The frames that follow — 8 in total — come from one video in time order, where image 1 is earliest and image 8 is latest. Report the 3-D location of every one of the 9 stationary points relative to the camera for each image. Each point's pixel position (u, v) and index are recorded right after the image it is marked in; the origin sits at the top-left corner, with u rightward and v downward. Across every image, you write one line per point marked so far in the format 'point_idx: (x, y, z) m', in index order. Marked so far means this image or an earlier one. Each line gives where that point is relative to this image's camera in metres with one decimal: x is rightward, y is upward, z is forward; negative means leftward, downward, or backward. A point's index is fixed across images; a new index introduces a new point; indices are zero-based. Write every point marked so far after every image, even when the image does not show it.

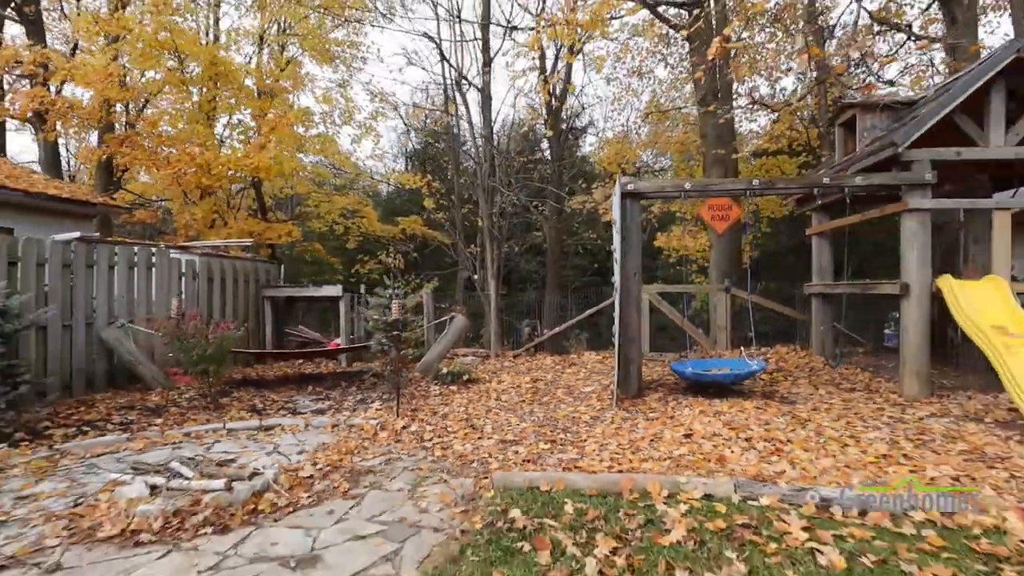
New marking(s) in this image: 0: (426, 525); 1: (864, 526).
0: (-0.5, -1.4, +3.2) m
1: (+1.9, -1.3, +2.9) m
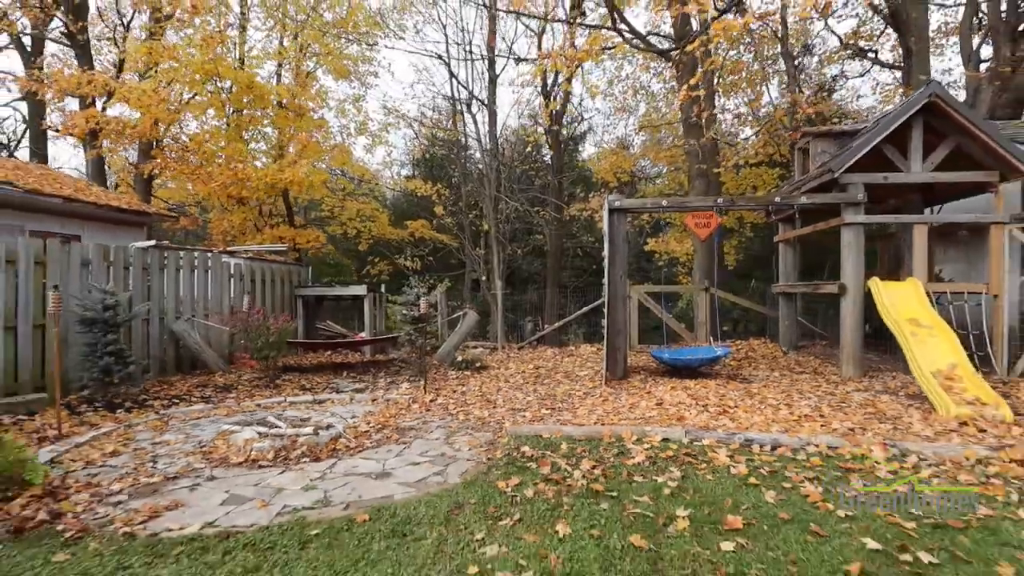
0: (-0.4, -1.4, +4.4) m
1: (+2.0, -1.3, +4.2) m
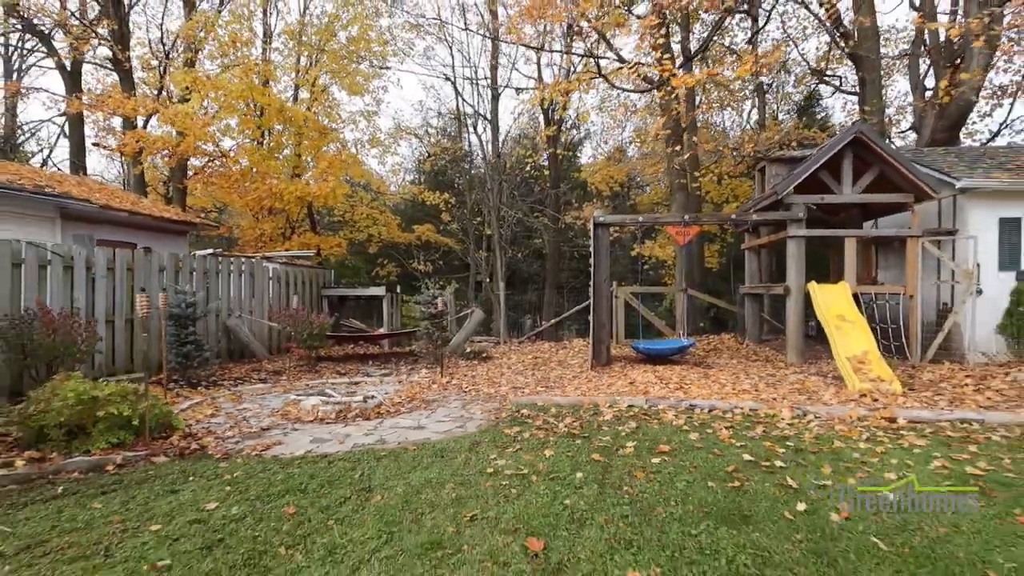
0: (-0.4, -1.4, +5.8) m
1: (+2.0, -1.3, +5.6) m
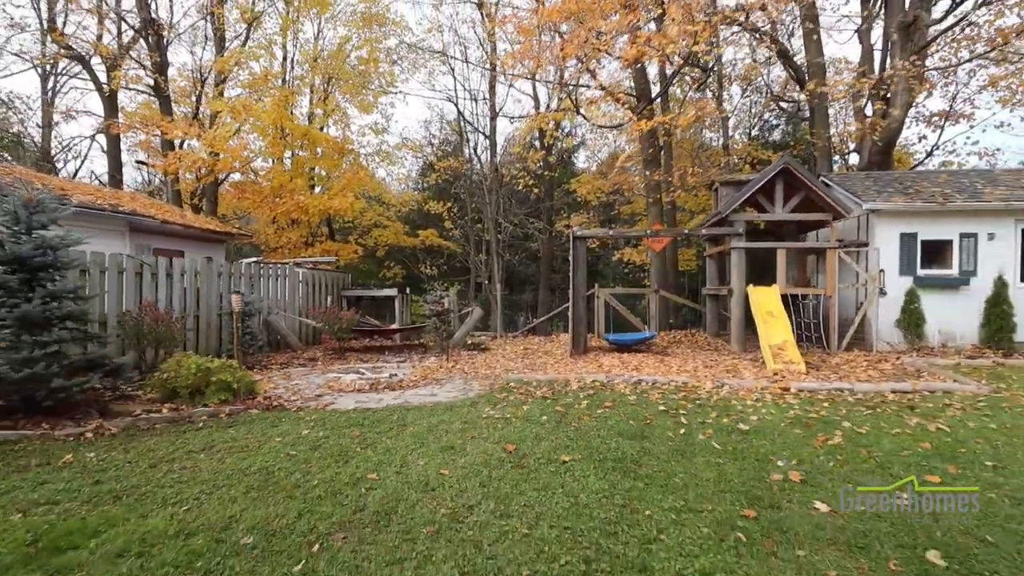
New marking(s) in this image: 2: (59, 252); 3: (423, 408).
0: (-0.5, -1.4, +7.7) m
1: (+1.9, -1.3, +7.4) m
2: (-4.8, +0.4, +5.6) m
3: (-1.0, -1.4, +6.2) m
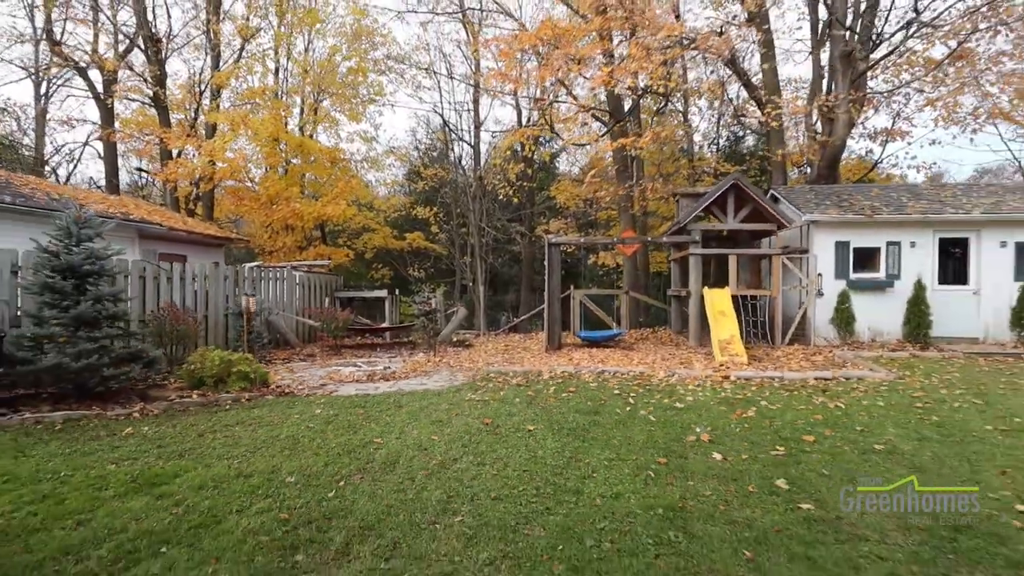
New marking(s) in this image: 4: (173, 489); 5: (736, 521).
0: (-0.8, -1.5, +8.8) m
1: (+1.6, -1.4, +8.6) m
2: (-5.0, +0.3, +6.6) m
3: (-1.3, -1.4, +7.2) m
4: (-2.4, -1.4, +3.8) m
5: (+1.4, -1.4, +3.3) m
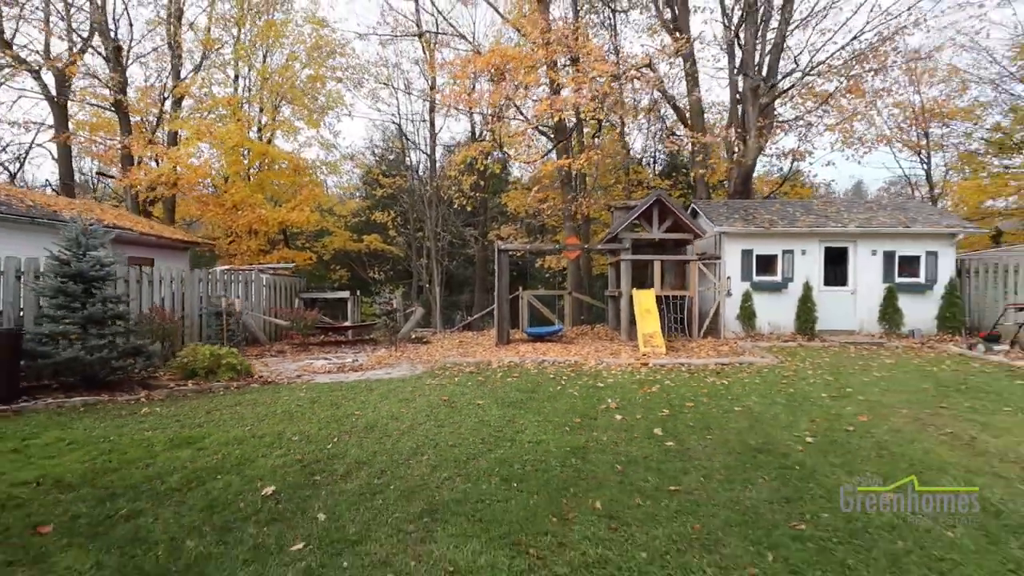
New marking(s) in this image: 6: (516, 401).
0: (-1.7, -1.5, +10.1) m
1: (+0.7, -1.4, +10.1) m
2: (-5.7, +0.3, +7.6) m
3: (-2.1, -1.5, +8.5) m
4: (-2.8, -1.5, +5.0) m
5: (+1.0, -1.5, +4.8) m
6: (0.0, -1.5, +6.9) m
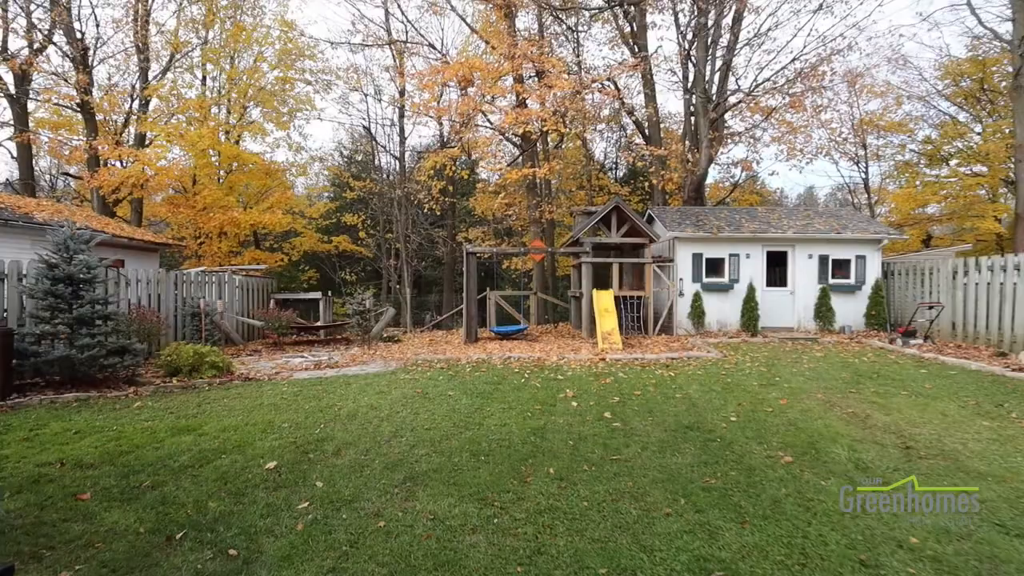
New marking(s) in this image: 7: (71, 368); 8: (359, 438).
0: (-2.4, -1.5, +10.7) m
1: (+0.1, -1.4, +10.9) m
2: (-6.2, +0.3, +8.0) m
3: (-2.6, -1.5, +9.1) m
4: (-3.2, -1.5, +5.5) m
5: (+0.7, -1.5, +5.6) m
6: (-0.4, -1.5, +7.7) m
7: (-6.2, -1.1, +7.5) m
8: (-1.6, -1.5, +5.4) m
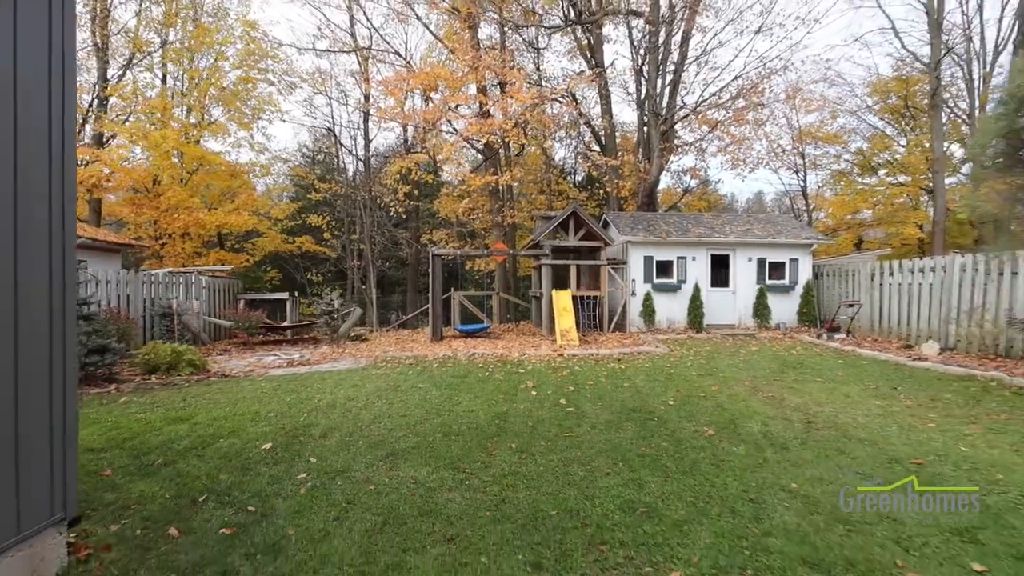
0: (-3.1, -1.6, +11.3) m
1: (-0.7, -1.5, +11.6) m
2: (-6.8, +0.2, +8.3) m
3: (-3.2, -1.5, +9.7) m
4: (-3.5, -1.5, +6.1) m
5: (+0.3, -1.5, +6.4) m
6: (-1.0, -1.5, +8.4) m
7: (-6.7, -1.1, +7.8) m
8: (-1.9, -1.5, +6.1) m
